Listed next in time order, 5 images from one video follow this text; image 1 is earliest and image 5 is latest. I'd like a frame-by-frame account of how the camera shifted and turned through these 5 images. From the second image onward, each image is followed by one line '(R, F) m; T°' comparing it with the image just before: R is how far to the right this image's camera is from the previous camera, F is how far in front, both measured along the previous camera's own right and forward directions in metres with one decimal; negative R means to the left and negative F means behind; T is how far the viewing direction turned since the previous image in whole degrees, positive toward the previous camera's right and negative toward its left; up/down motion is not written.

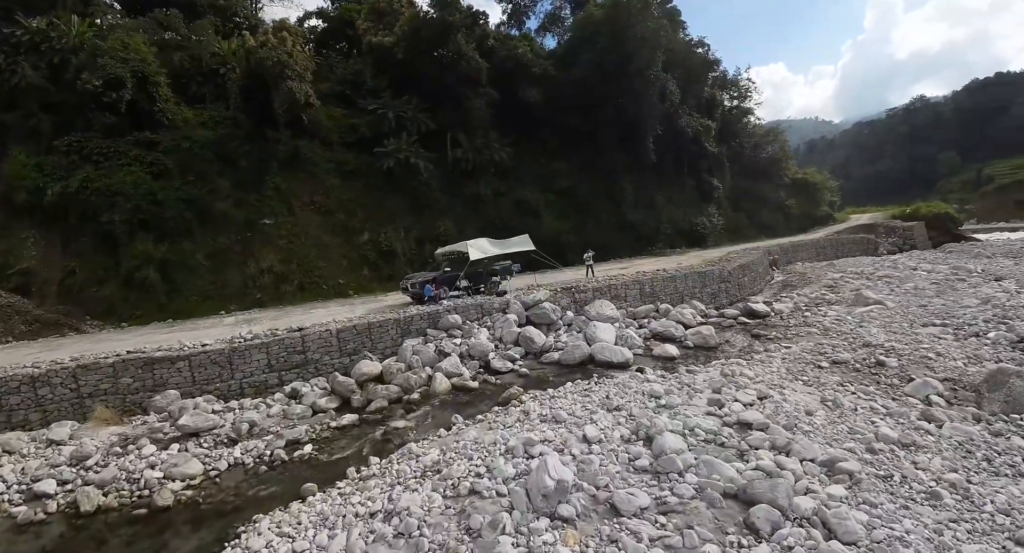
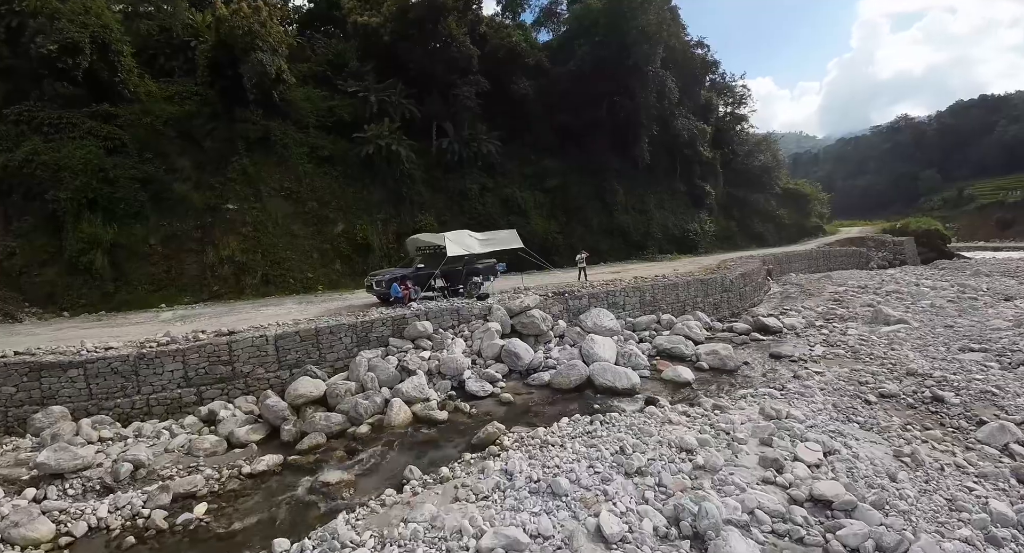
(0.0, +1.6) m; +2°
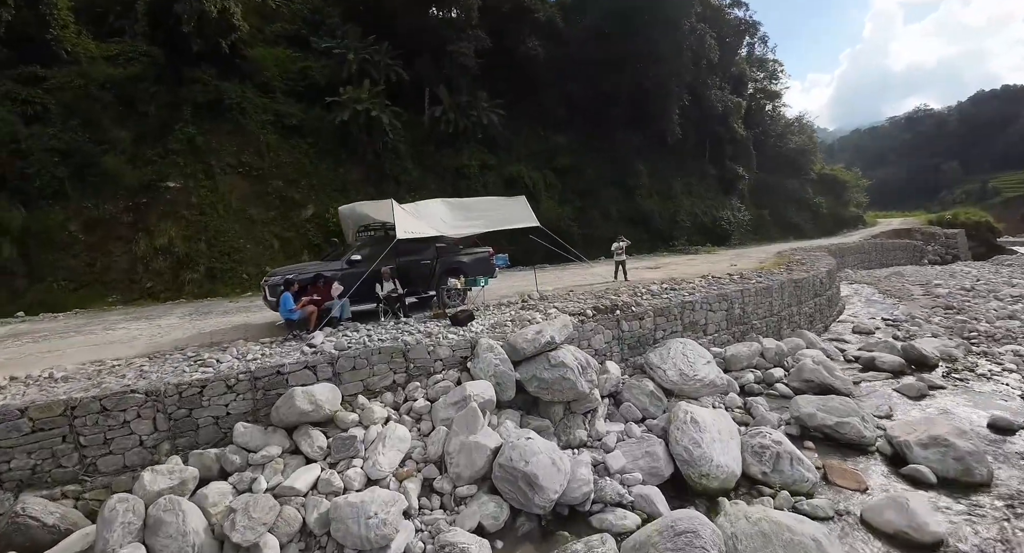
(0.0, +4.0) m; -1°
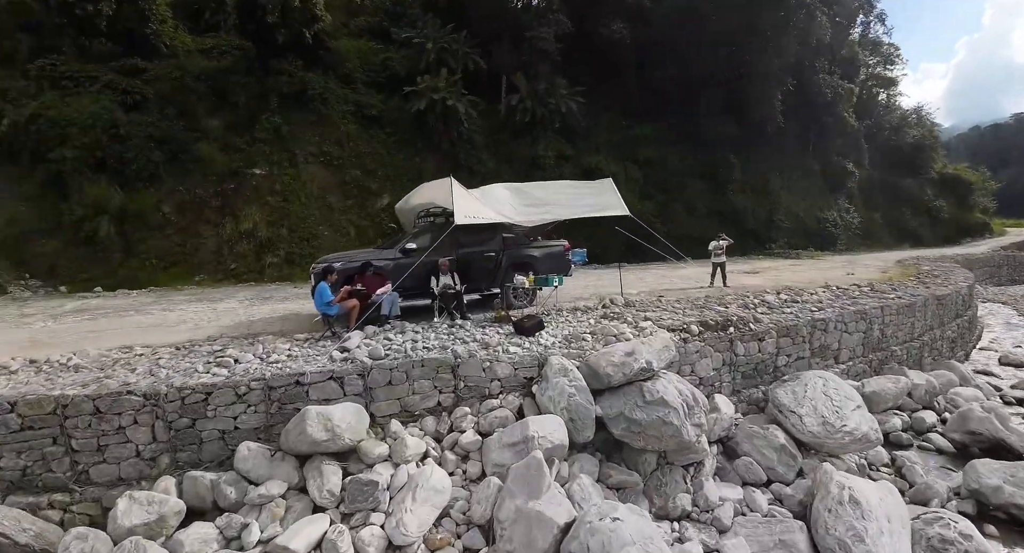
(-0.1, +0.8) m; -8°
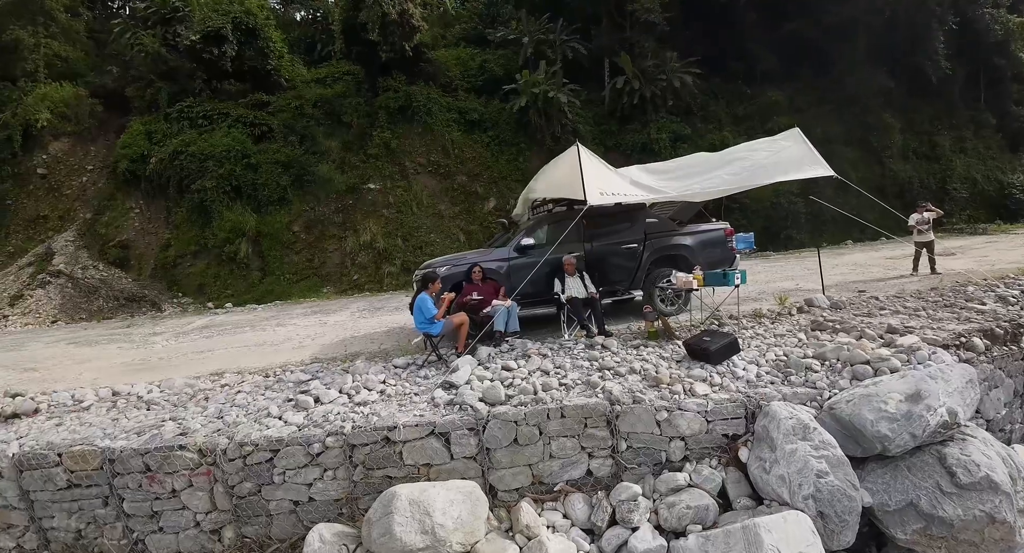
(-0.3, +0.9) m; -12°
